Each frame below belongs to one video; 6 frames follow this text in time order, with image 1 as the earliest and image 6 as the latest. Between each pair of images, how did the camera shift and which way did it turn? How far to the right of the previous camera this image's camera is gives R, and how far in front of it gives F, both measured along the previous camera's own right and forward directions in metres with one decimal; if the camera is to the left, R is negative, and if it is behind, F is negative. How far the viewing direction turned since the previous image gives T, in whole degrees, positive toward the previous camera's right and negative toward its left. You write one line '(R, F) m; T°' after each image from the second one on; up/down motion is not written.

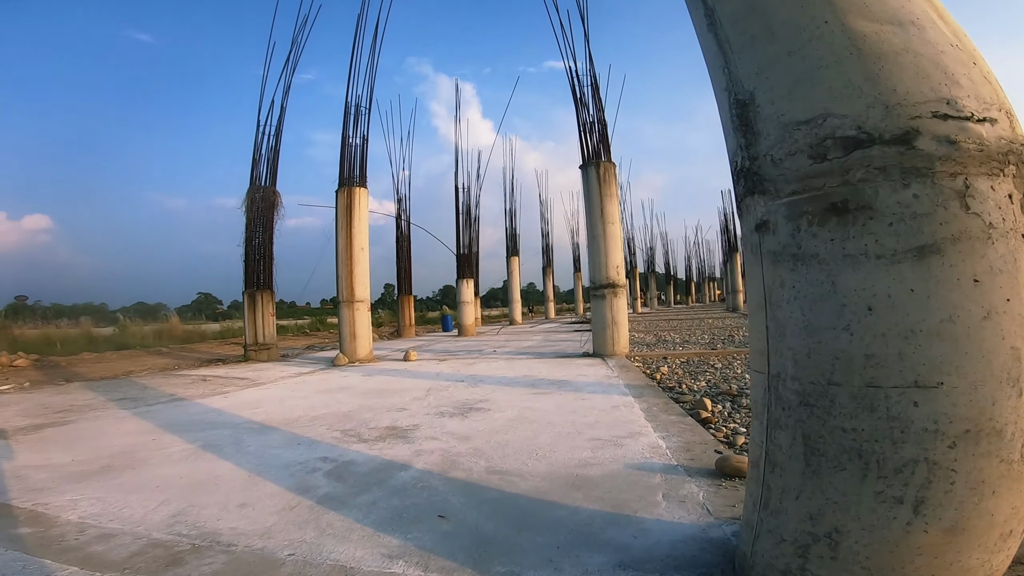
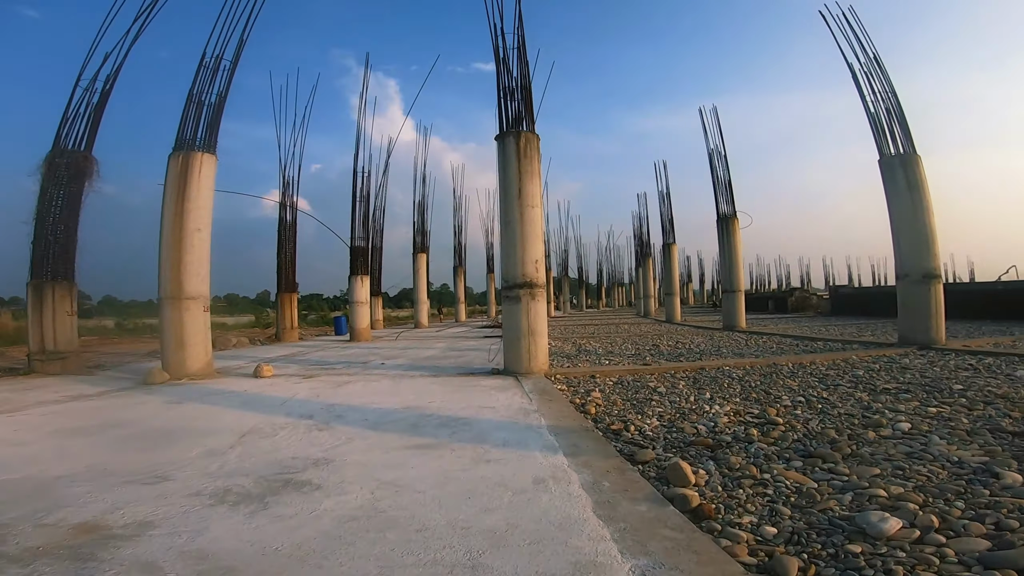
(+0.2, +1.6) m; +9°
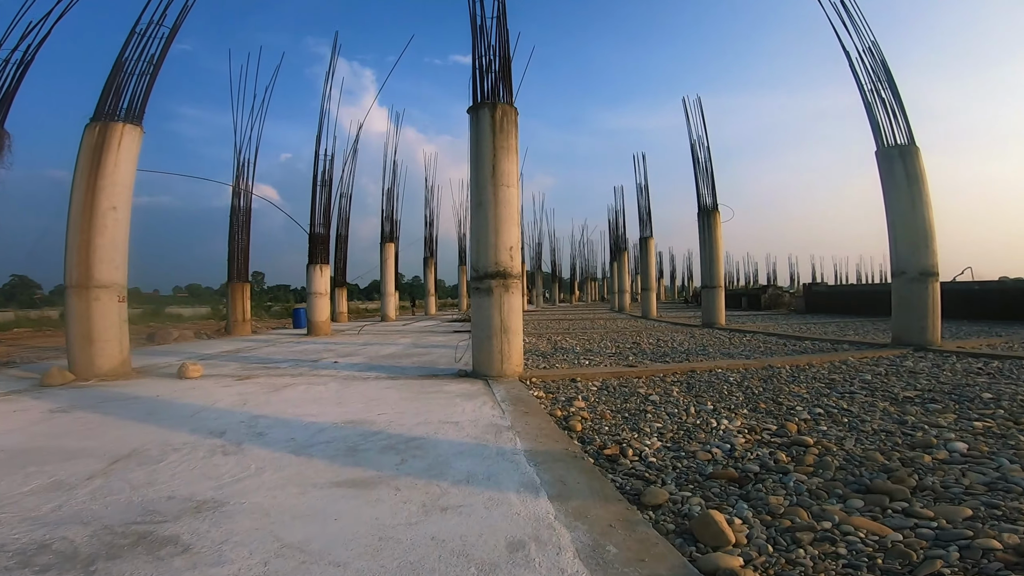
(0.0, +0.7) m; +3°
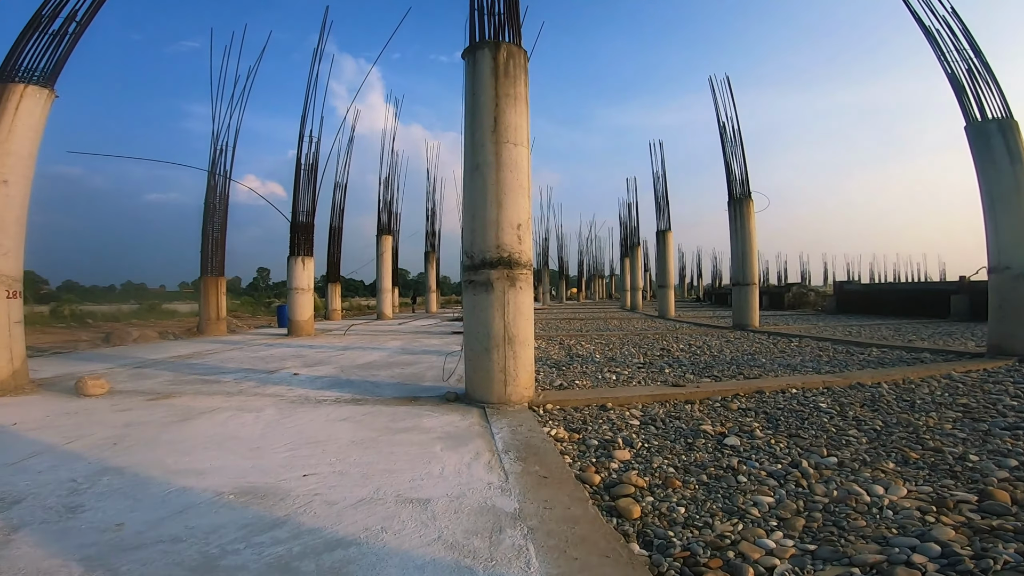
(0.0, +1.3) m; -1°
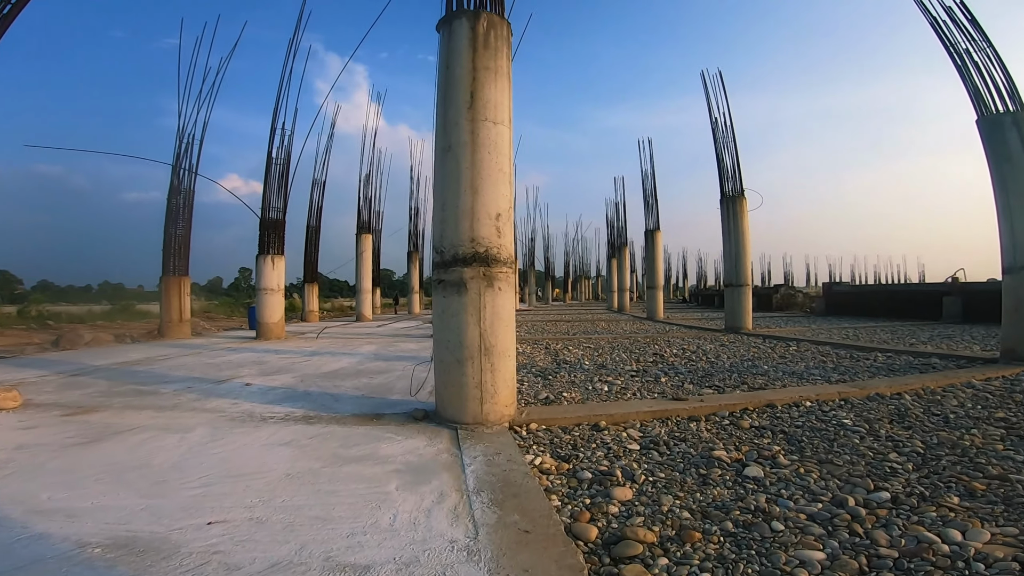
(0.0, +0.5) m; +1°
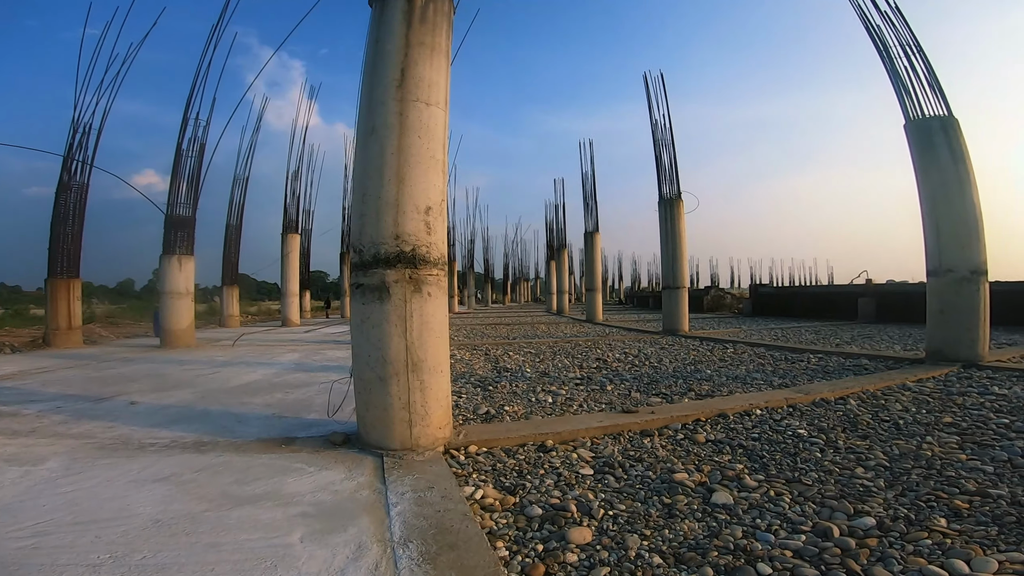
(0.0, +0.4) m; +7°
